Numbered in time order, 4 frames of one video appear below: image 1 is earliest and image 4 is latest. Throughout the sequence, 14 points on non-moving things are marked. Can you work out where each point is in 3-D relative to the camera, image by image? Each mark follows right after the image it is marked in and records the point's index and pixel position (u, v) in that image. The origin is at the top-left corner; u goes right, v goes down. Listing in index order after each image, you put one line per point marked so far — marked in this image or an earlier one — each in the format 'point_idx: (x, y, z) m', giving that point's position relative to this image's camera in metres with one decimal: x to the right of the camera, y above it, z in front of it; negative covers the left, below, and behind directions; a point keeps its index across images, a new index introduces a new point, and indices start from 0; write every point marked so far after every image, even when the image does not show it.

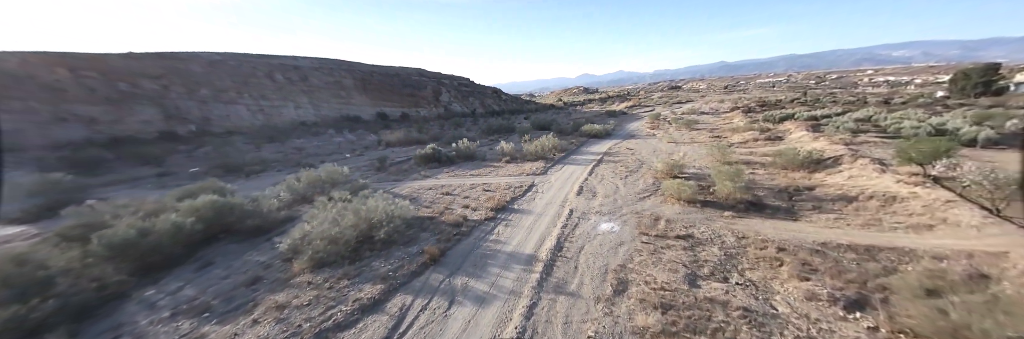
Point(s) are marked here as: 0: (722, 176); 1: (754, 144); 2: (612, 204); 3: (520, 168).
0: (+6.9, -0.2, +9.4) m
1: (+13.9, +1.4, +16.4) m
2: (+3.0, -1.0, +8.5) m
3: (+0.4, +0.1, +13.3) m
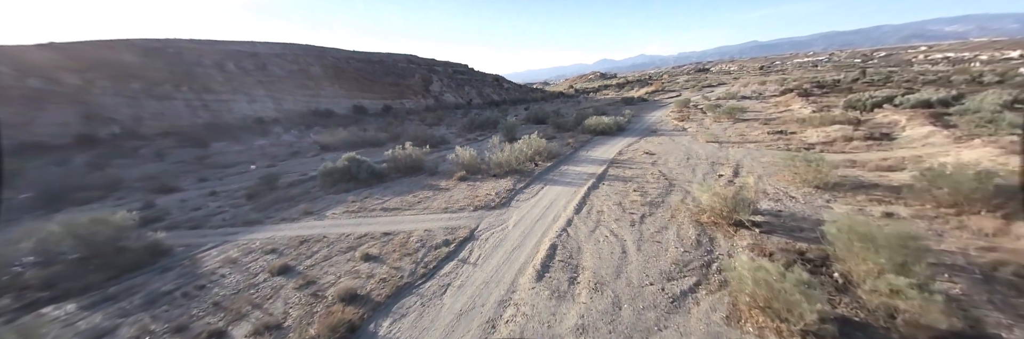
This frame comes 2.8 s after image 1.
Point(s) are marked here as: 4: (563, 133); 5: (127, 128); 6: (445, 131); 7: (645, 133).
0: (+5.1, -1.1, +4.2) m
1: (+12.6, +0.8, +10.7) m
2: (+1.2, -1.9, +3.5) m
3: (-1.1, -0.7, +8.4) m
4: (+3.2, +2.3, +17.9) m
5: (-24.9, +2.7, +18.5) m
6: (-4.6, +2.6, +19.9) m
7: (+8.0, +2.2, +17.1) m
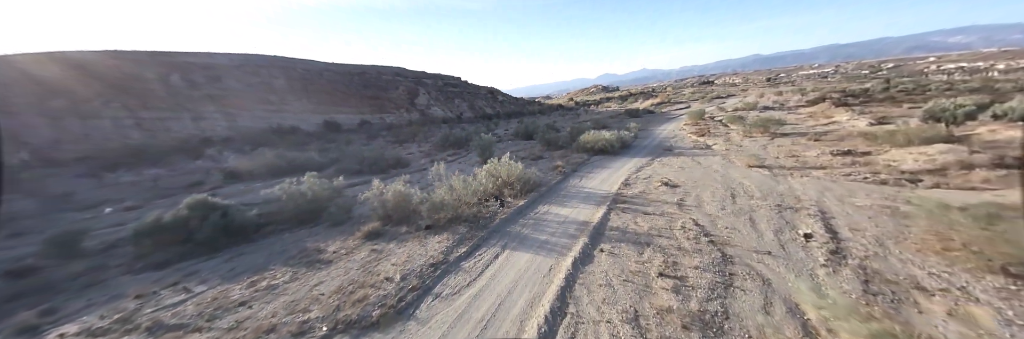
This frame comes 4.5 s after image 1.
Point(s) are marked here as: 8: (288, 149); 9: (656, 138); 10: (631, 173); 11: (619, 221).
0: (+3.9, -1.9, +0.4) m
1: (+11.4, -0.2, +6.9) m
2: (-0.1, -2.7, -0.2) m
3: (-2.3, -1.7, +4.7) m
4: (+2.1, +0.9, +14.2) m
5: (-26.0, +1.1, +15.2) m
6: (-5.7, +1.1, +16.4) m
7: (+6.8, +0.9, +13.4) m
8: (-12.6, +1.2, +16.2) m
9: (+8.5, +1.9, +16.9) m
10: (+4.2, -0.1, +10.0) m
11: (+2.3, -1.2, +6.2) m
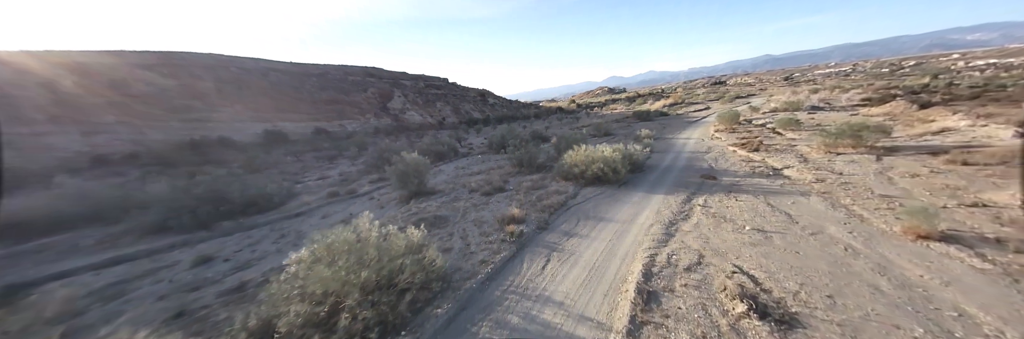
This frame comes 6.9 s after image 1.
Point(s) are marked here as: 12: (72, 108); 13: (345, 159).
0: (+1.9, -2.9, -4.7) m
1: (+9.6, -1.3, +1.6) m
2: (-2.0, -3.8, -5.3) m
3: (-4.2, -2.8, -0.3) m
4: (+0.4, -0.3, +9.2) m
5: (-27.6, -0.2, +10.8) m
6: (-7.3, -0.2, +11.5) m
7: (+5.2, -0.3, +8.2) m
8: (-14.2, -0.1, +11.4) m
9: (+6.9, +0.7, +11.7) m
10: (+2.5, -1.2, +4.9) m
11: (+0.5, -2.3, +1.1) m
12: (-25.7, +3.6, +16.9) m
13: (-8.3, +0.6, +14.7) m
